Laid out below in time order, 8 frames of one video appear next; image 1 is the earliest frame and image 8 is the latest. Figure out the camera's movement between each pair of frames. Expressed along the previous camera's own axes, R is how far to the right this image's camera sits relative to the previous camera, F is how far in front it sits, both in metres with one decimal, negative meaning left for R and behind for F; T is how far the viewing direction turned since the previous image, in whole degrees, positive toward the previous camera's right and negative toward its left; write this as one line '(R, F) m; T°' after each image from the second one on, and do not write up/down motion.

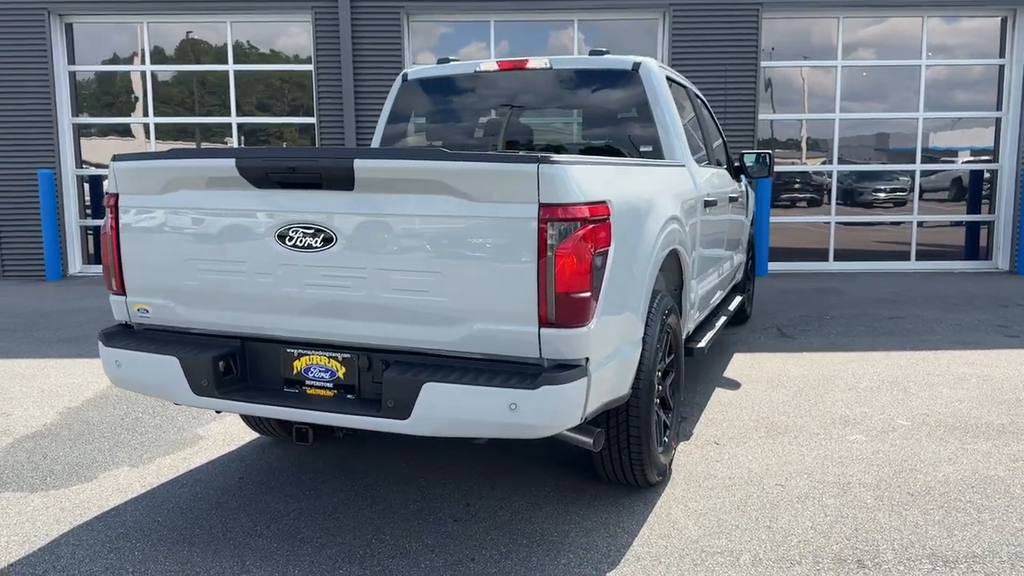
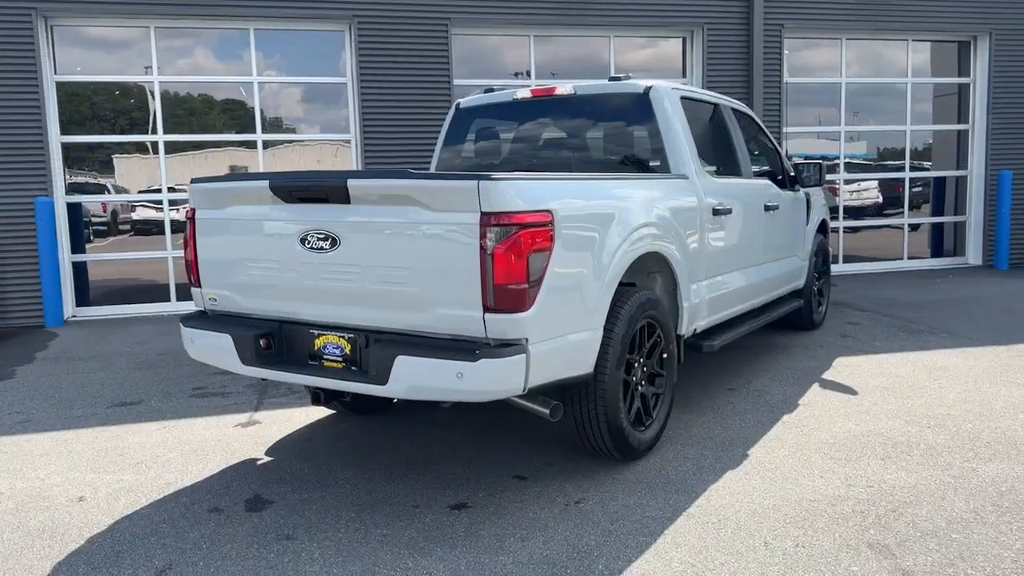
(+0.7, +0.1) m; -8°
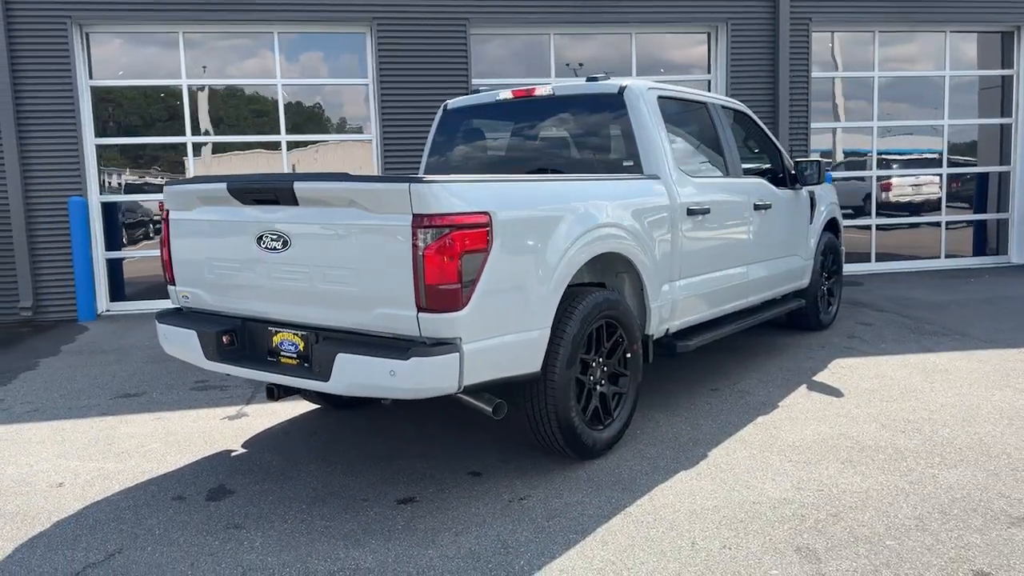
(+0.5, 0.0) m; -4°
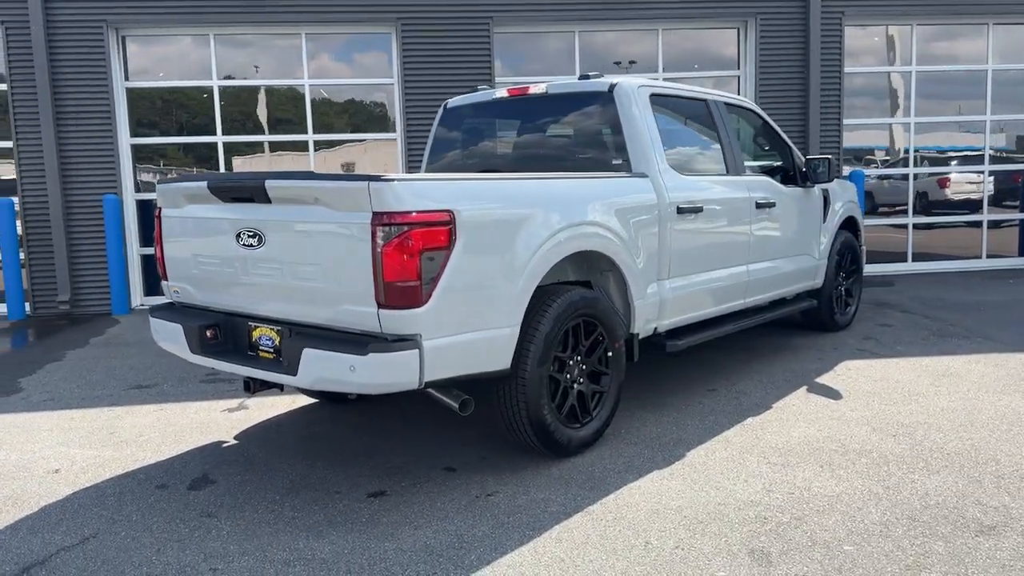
(+0.4, 0.0) m; -4°
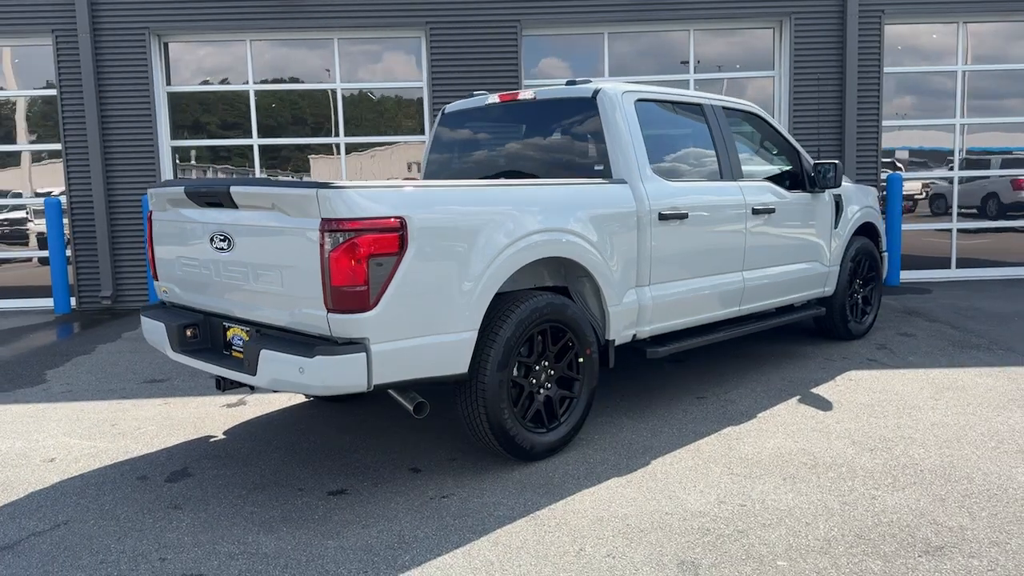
(+0.5, 0.0) m; -5°
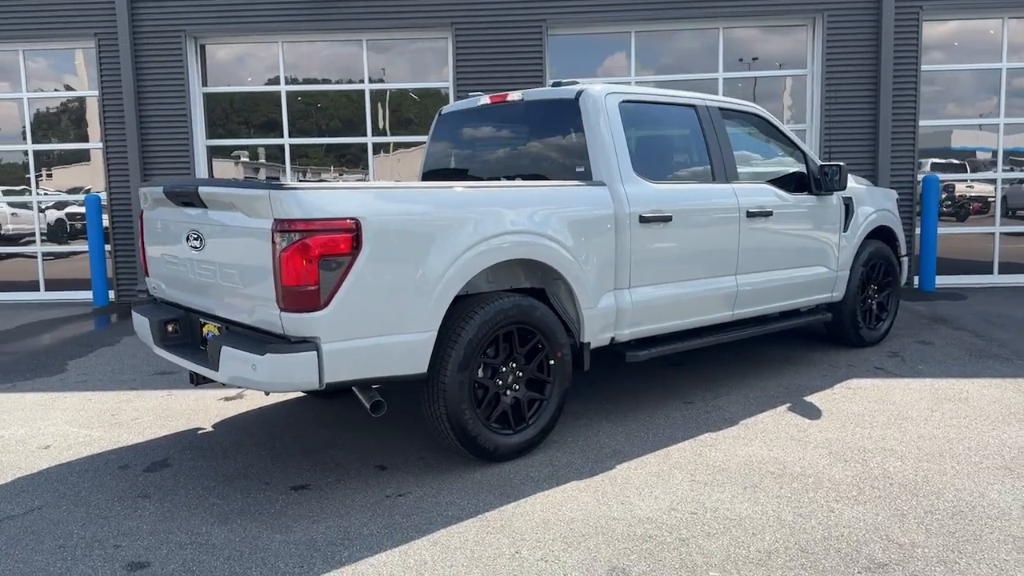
(+0.5, 0.0) m; -4°
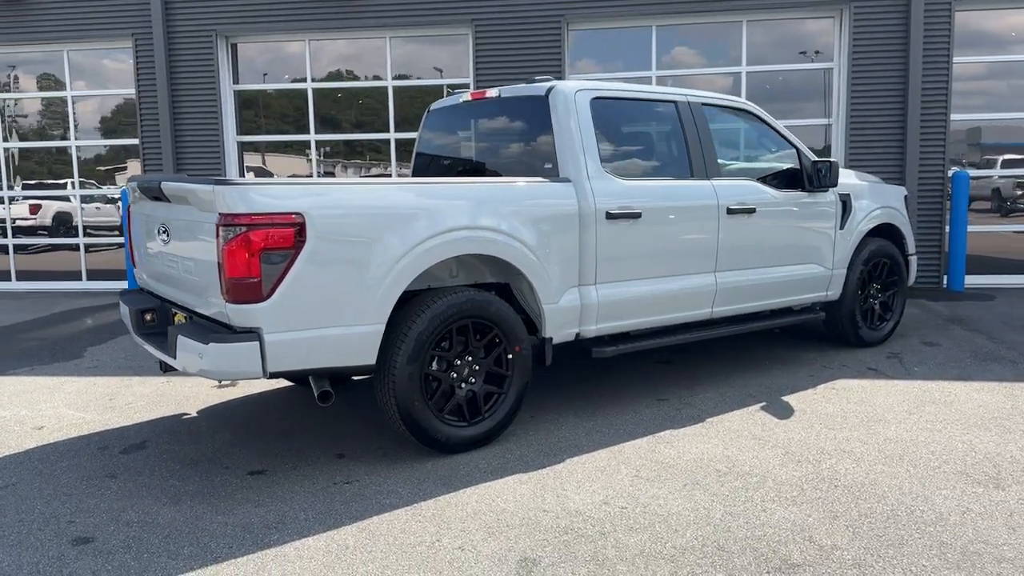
(+0.5, 0.0) m; -4°
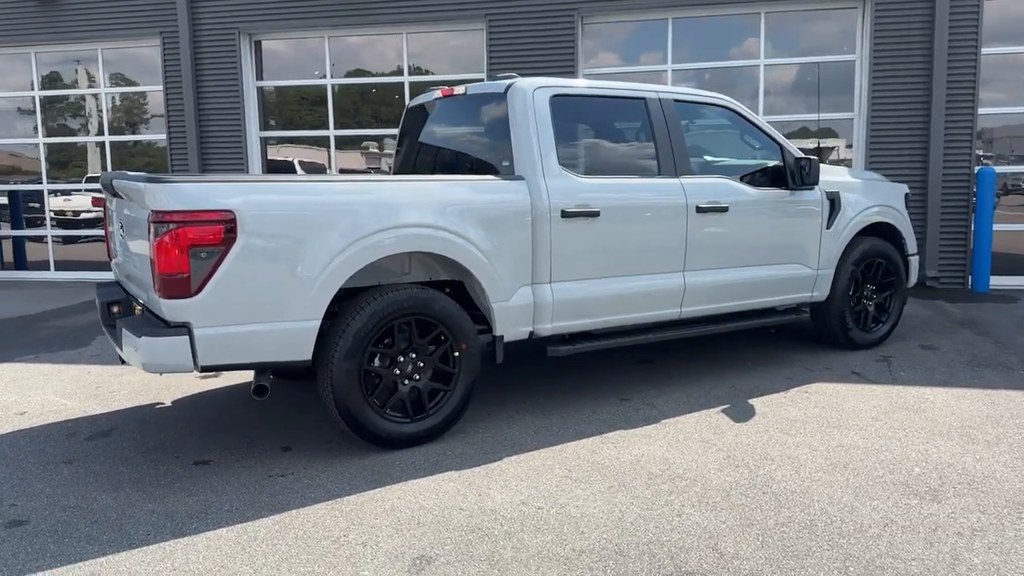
(+0.6, 0.0) m; -4°
